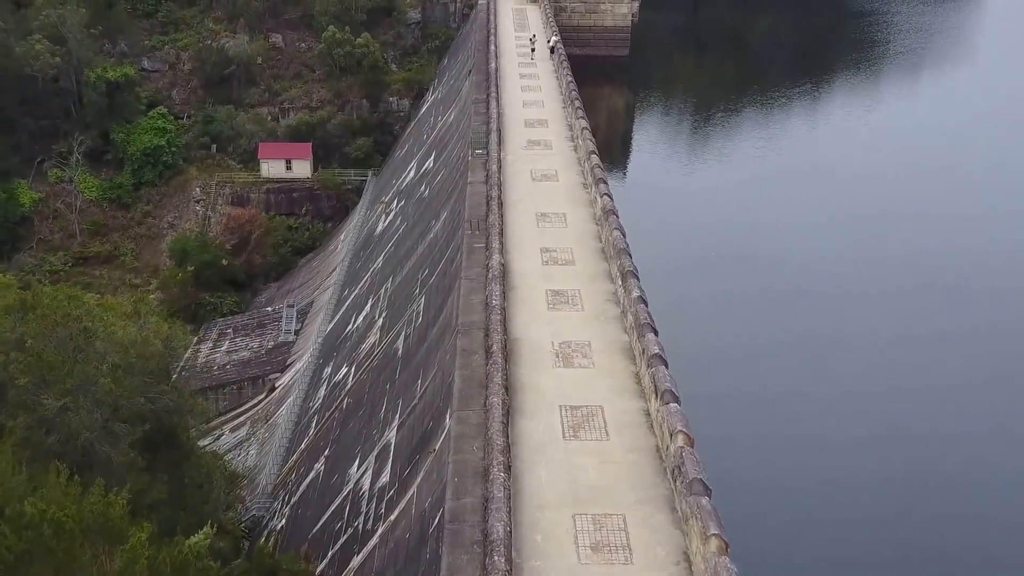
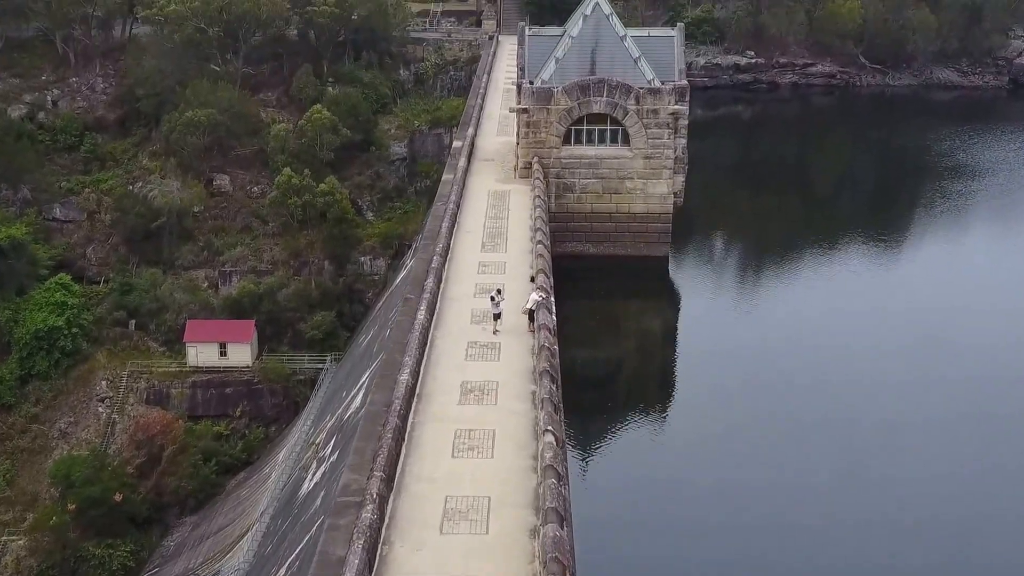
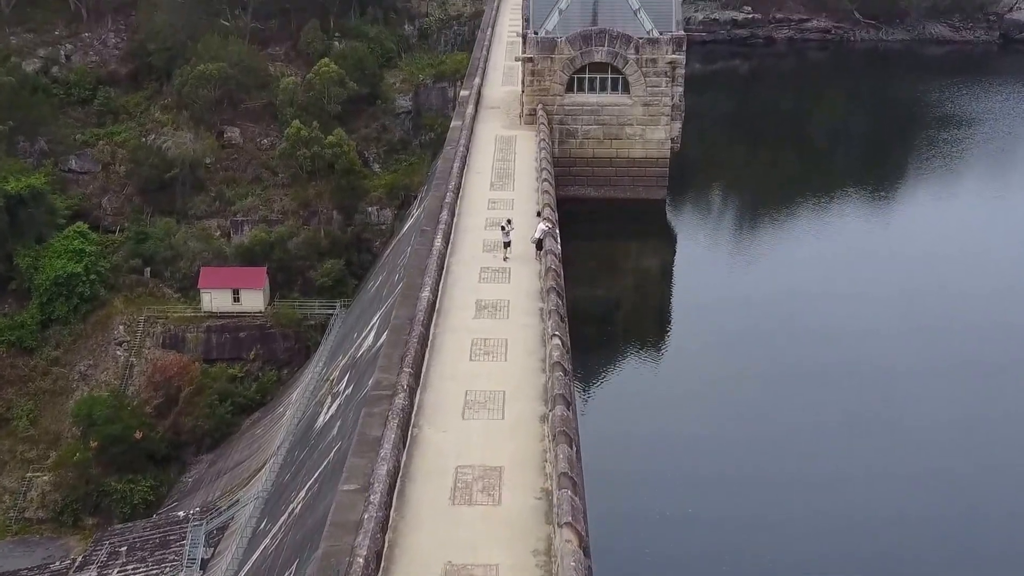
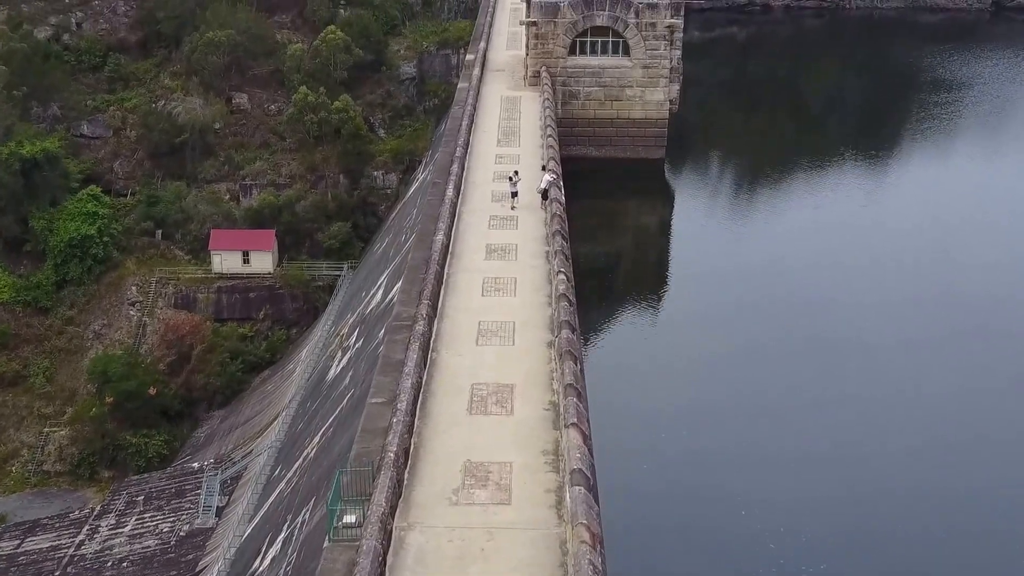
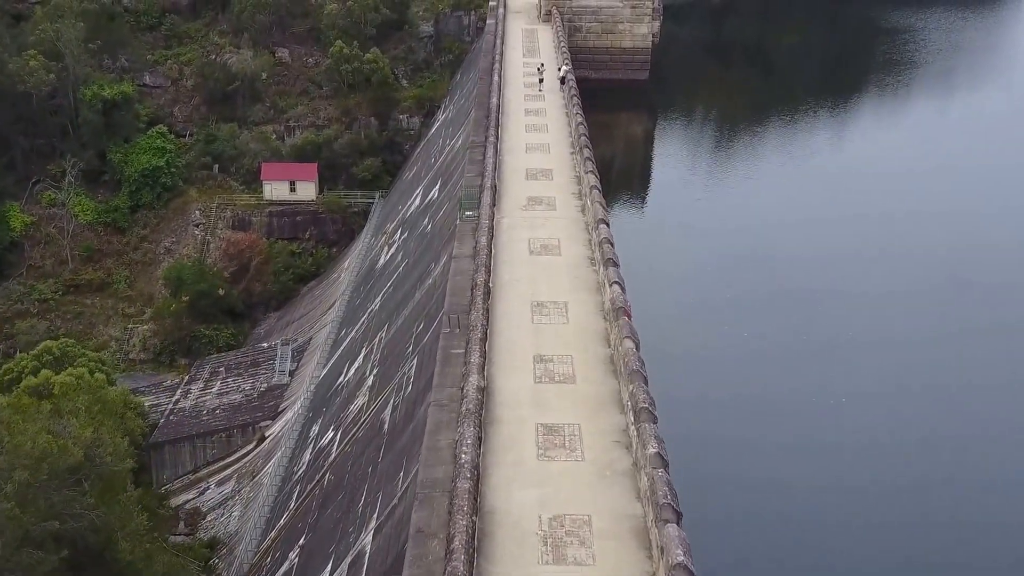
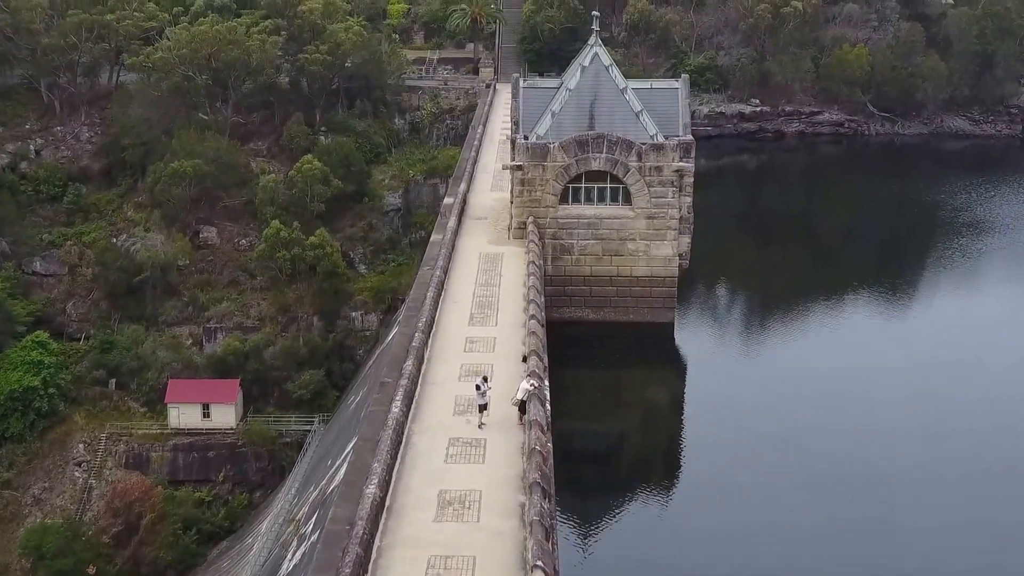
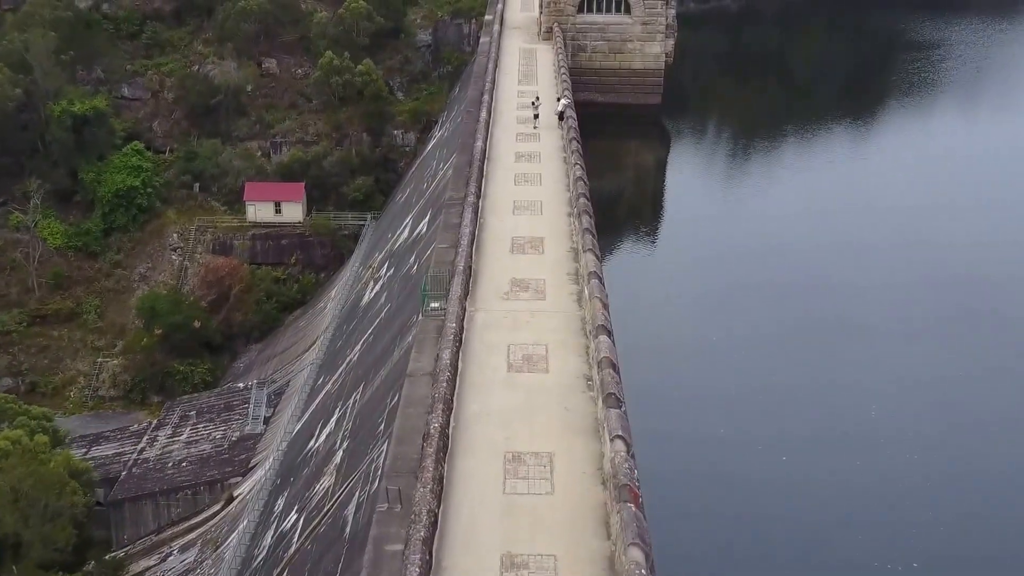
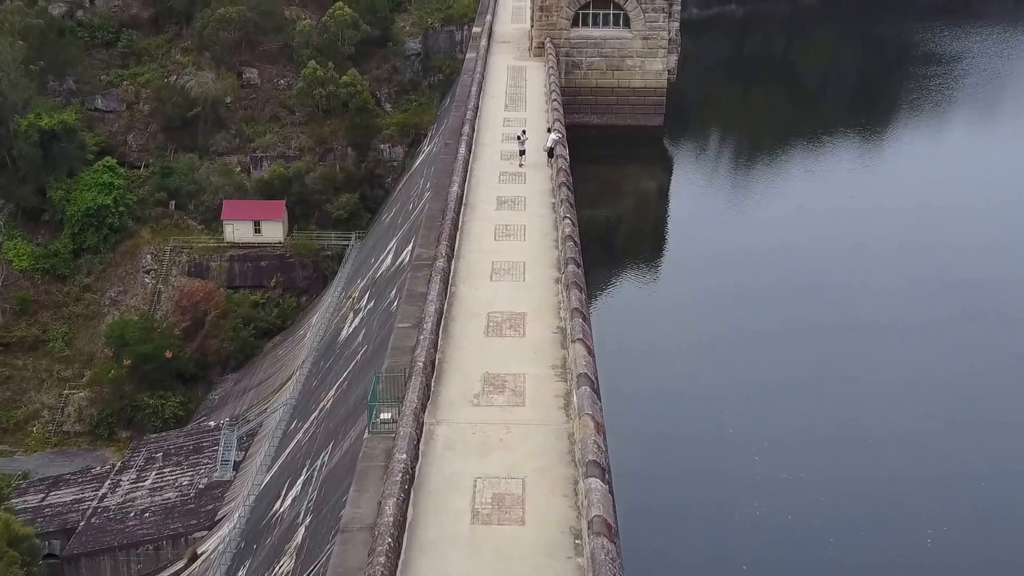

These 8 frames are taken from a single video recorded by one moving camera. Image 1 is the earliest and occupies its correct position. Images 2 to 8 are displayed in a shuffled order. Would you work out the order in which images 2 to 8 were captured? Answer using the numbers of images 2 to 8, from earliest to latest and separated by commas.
5, 7, 8, 4, 3, 2, 6
